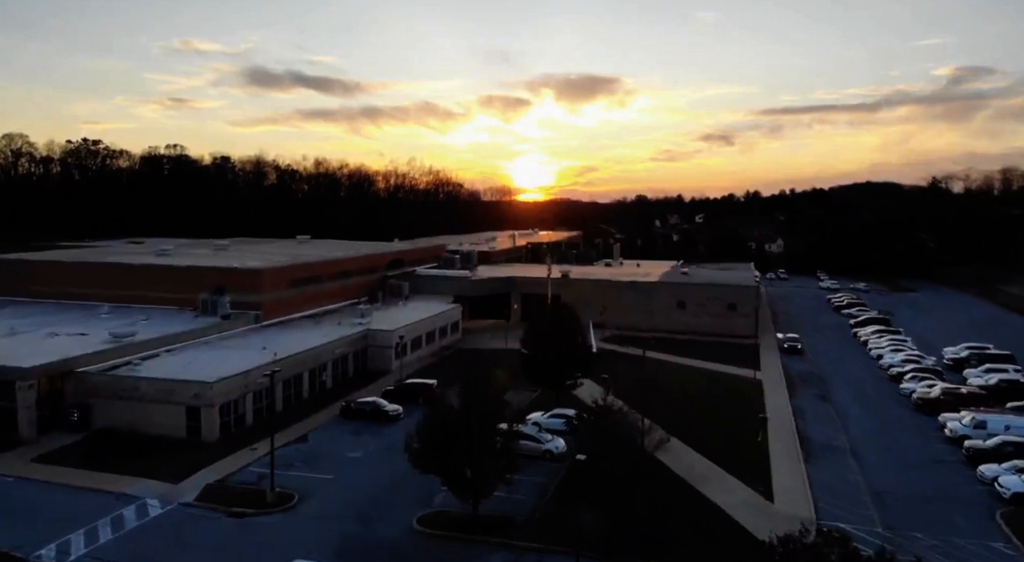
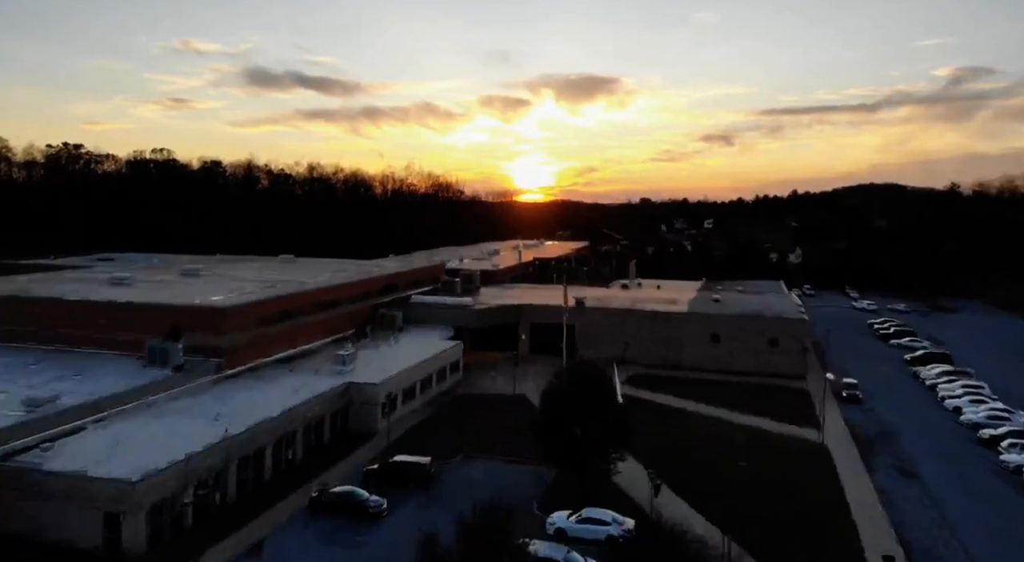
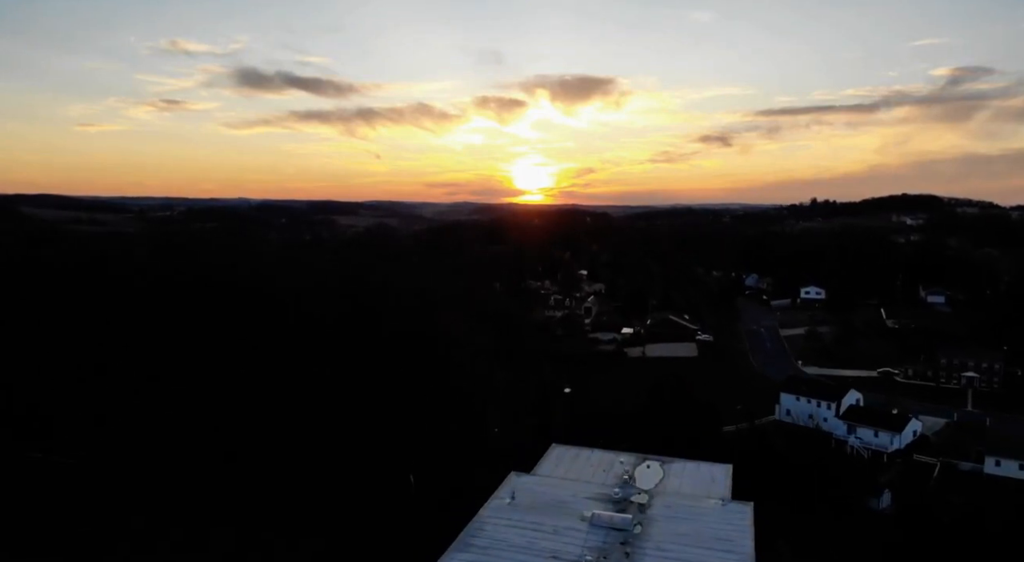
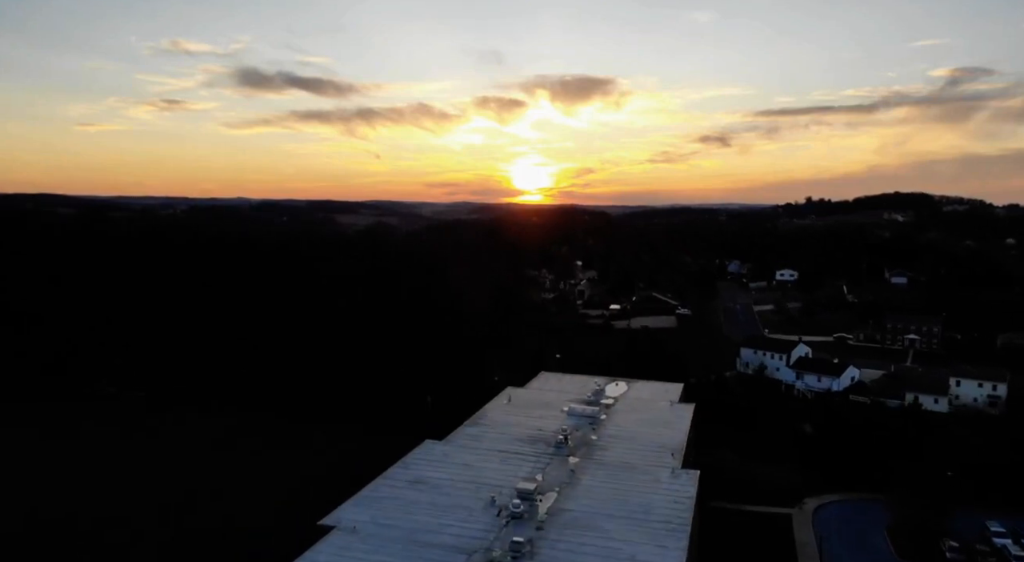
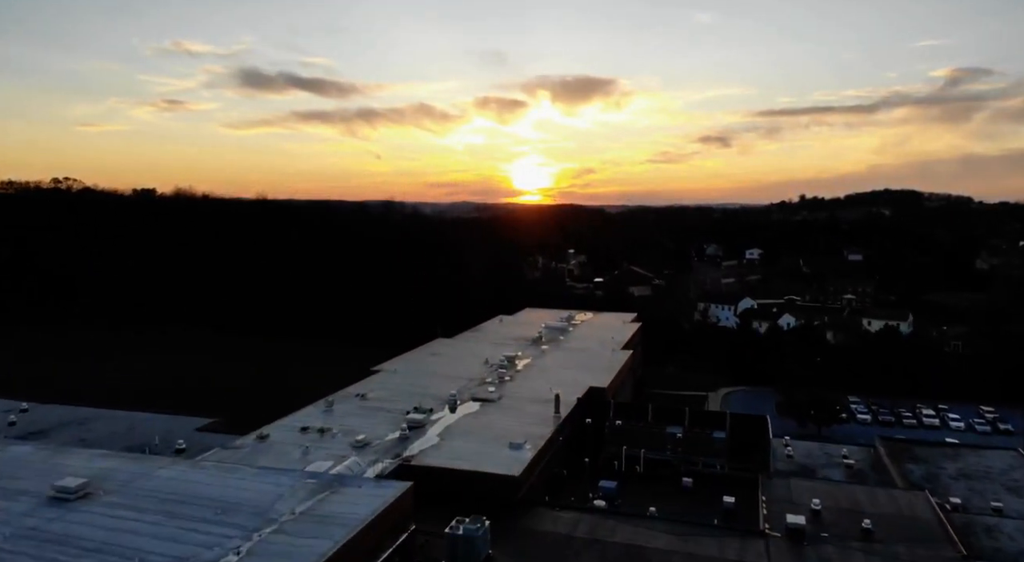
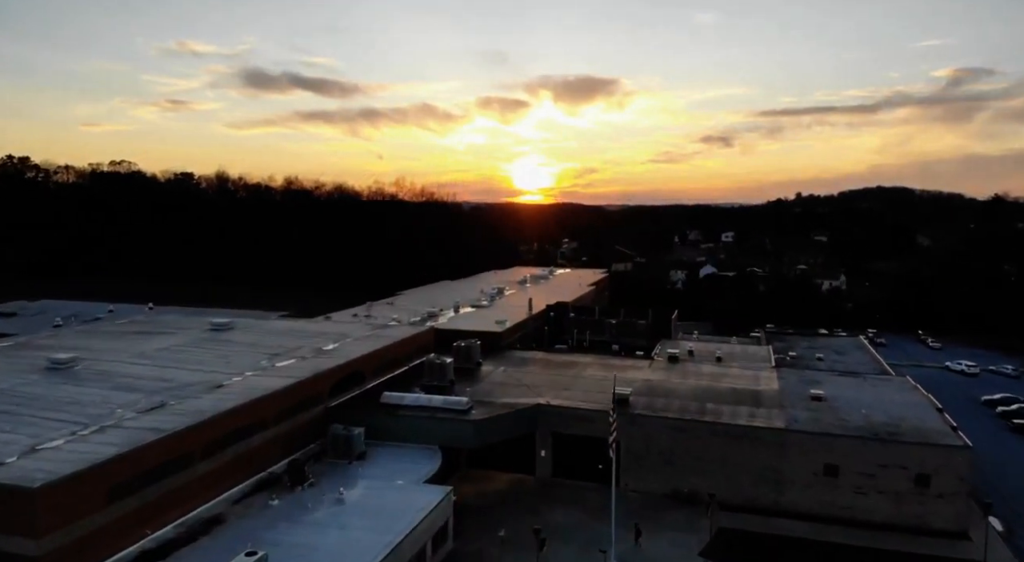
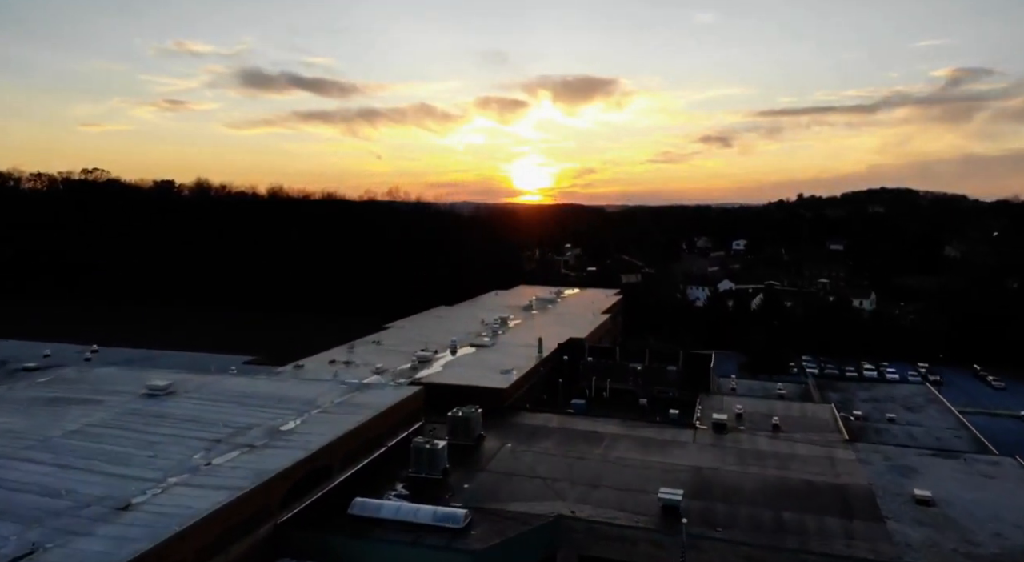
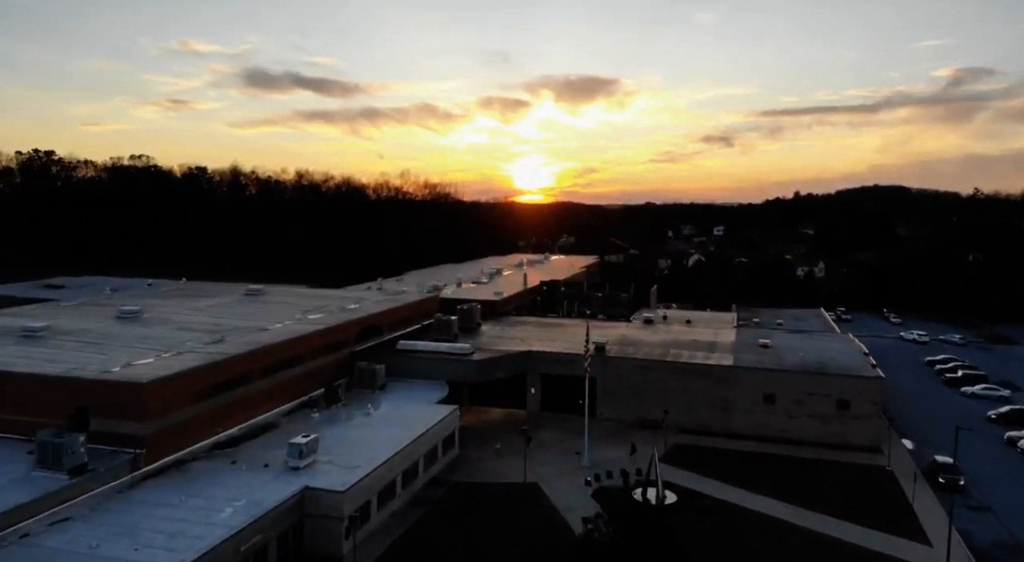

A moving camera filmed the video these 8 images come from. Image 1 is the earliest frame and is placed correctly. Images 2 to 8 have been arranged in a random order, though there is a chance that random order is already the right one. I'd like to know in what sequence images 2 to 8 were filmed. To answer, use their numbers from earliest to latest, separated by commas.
2, 8, 6, 7, 5, 4, 3
